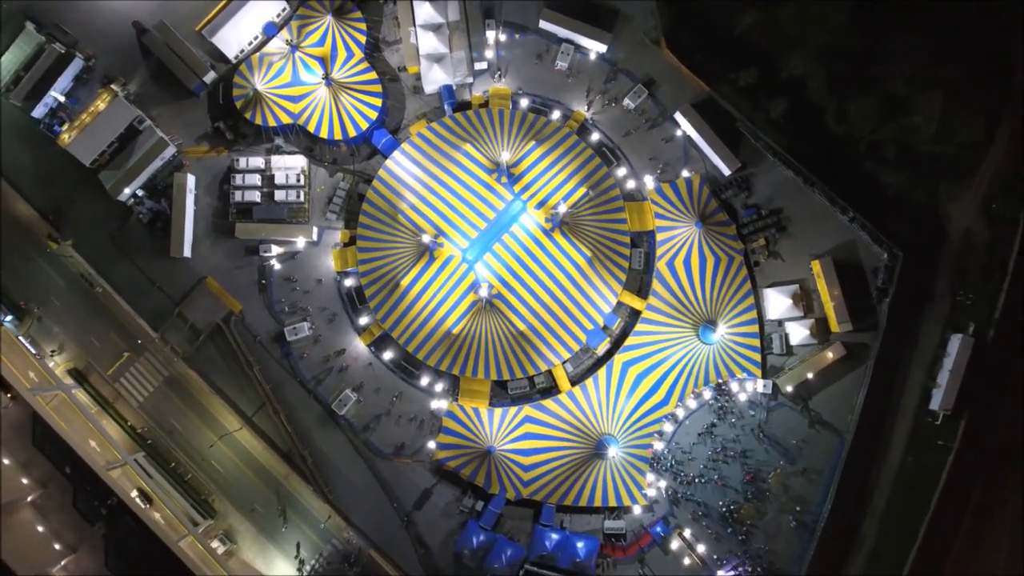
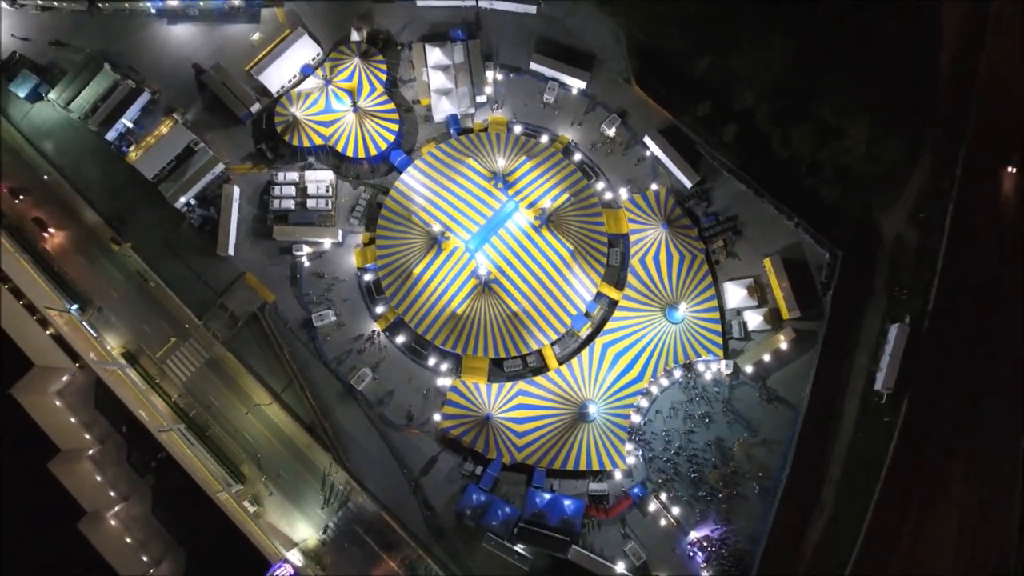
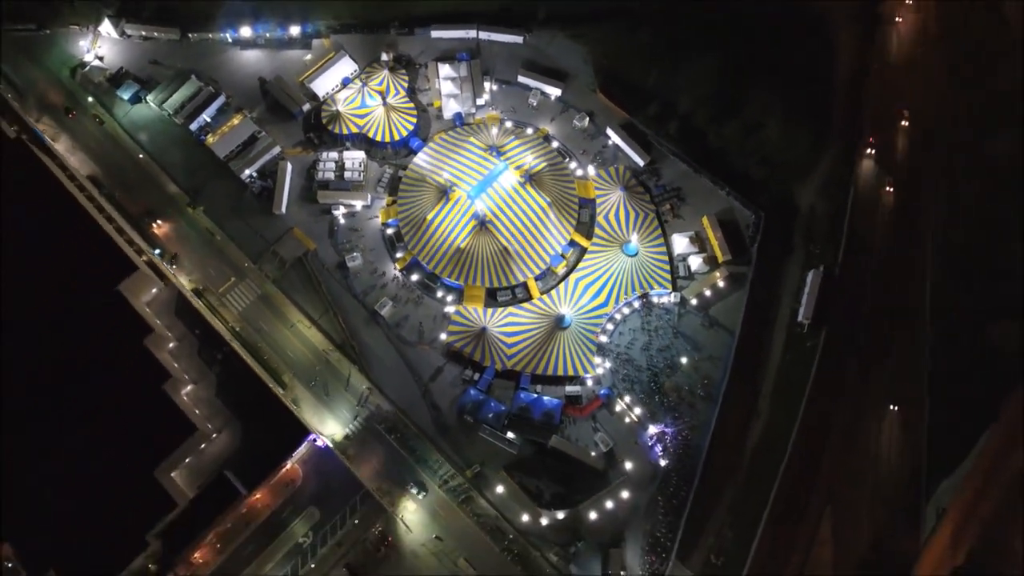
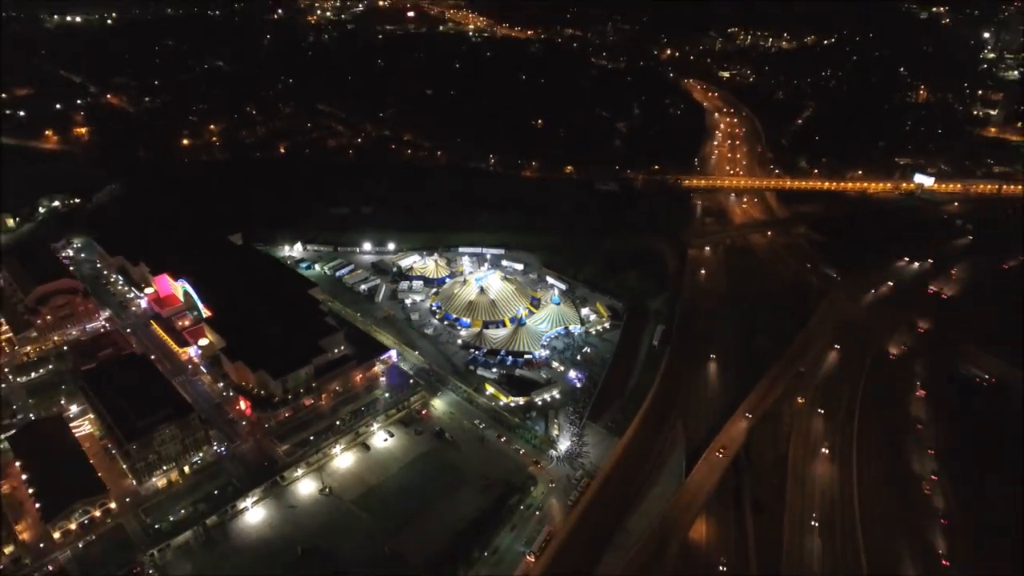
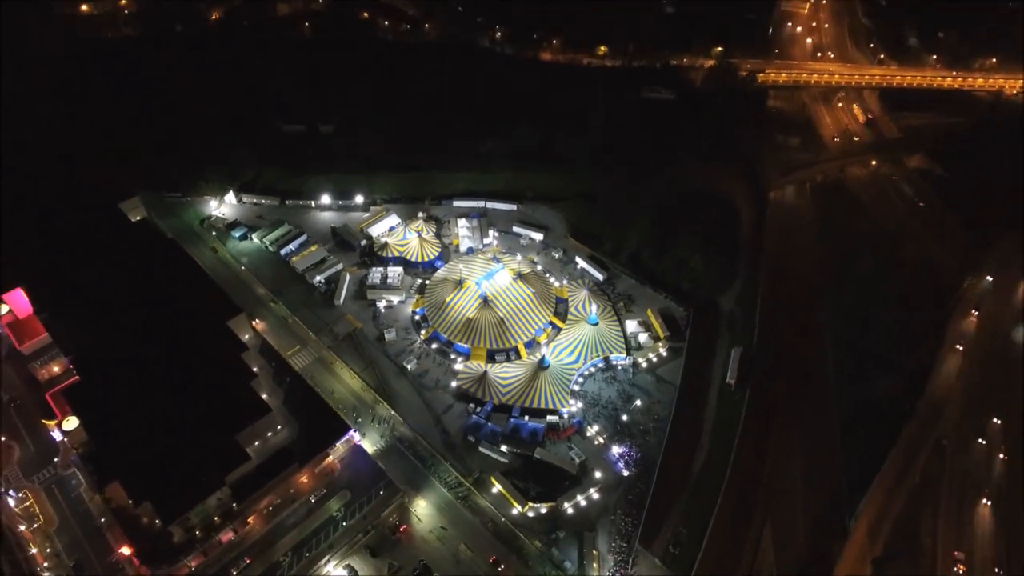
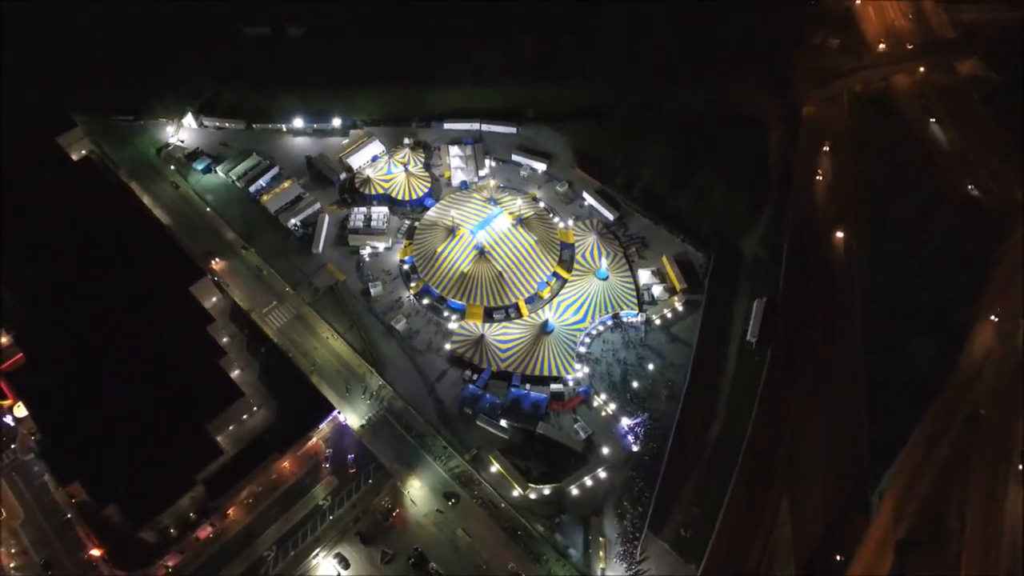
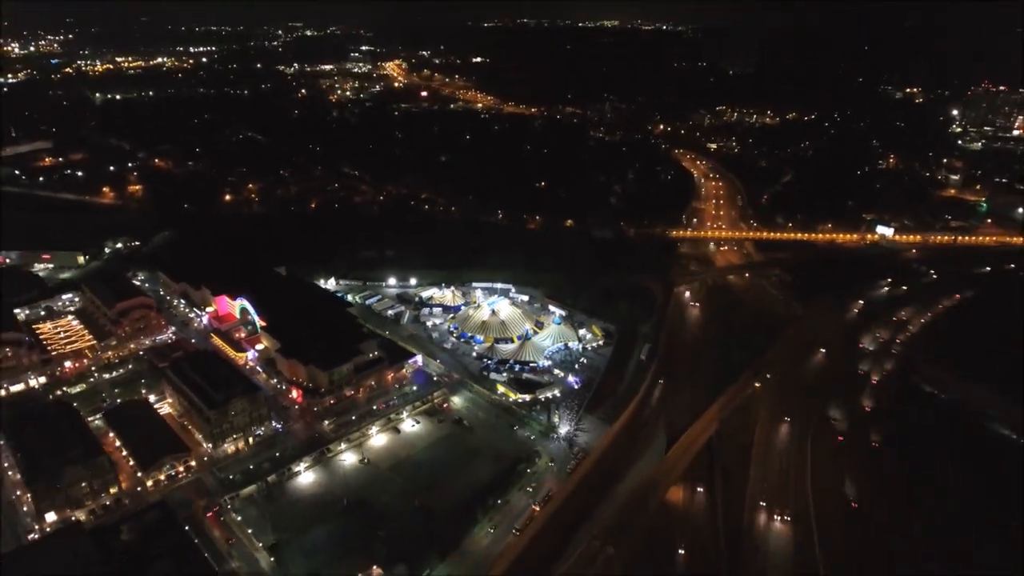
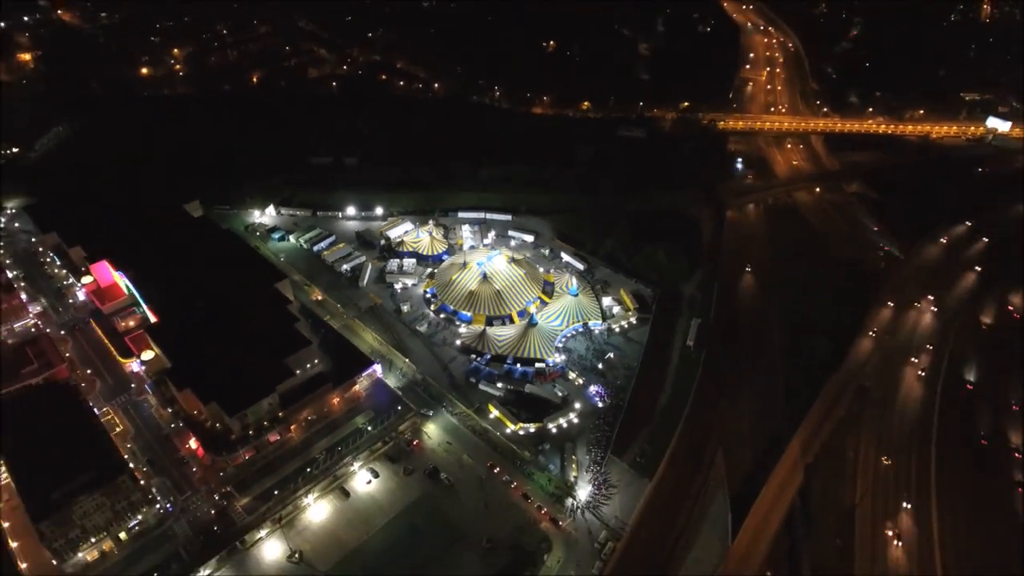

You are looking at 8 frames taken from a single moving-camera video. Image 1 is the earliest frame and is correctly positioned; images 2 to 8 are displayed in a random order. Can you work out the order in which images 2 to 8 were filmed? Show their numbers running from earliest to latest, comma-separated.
2, 3, 6, 5, 8, 4, 7
